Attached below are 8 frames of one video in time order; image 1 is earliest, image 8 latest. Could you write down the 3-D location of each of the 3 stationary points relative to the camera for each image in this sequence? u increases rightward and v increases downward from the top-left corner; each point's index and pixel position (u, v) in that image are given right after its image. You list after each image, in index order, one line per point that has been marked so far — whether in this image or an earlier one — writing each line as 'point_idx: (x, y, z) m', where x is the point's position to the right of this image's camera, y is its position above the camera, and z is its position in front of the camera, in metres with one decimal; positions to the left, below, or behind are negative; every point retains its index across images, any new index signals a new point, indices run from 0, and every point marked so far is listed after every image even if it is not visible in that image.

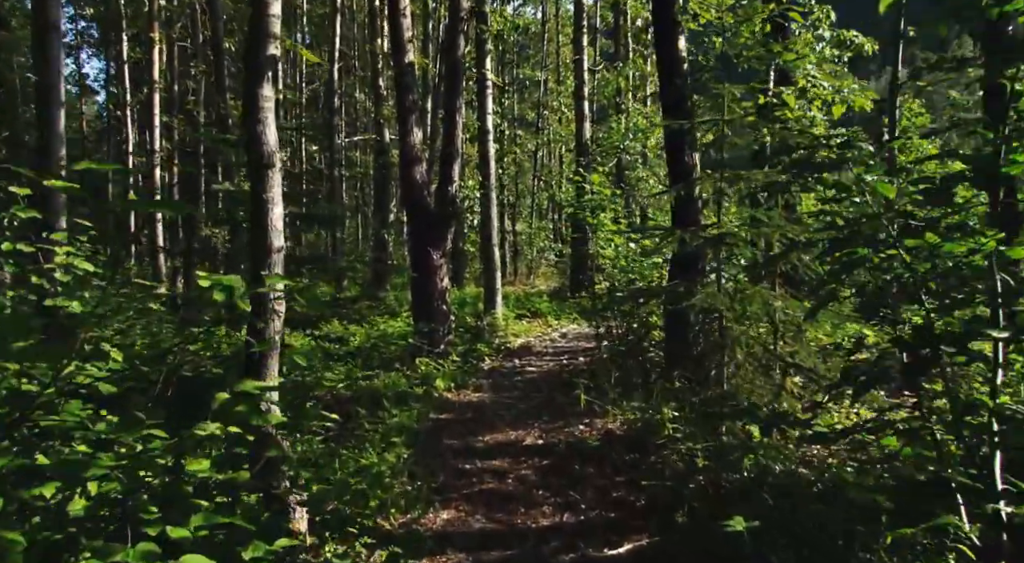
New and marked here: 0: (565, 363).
0: (+0.8, -1.2, +14.9) m
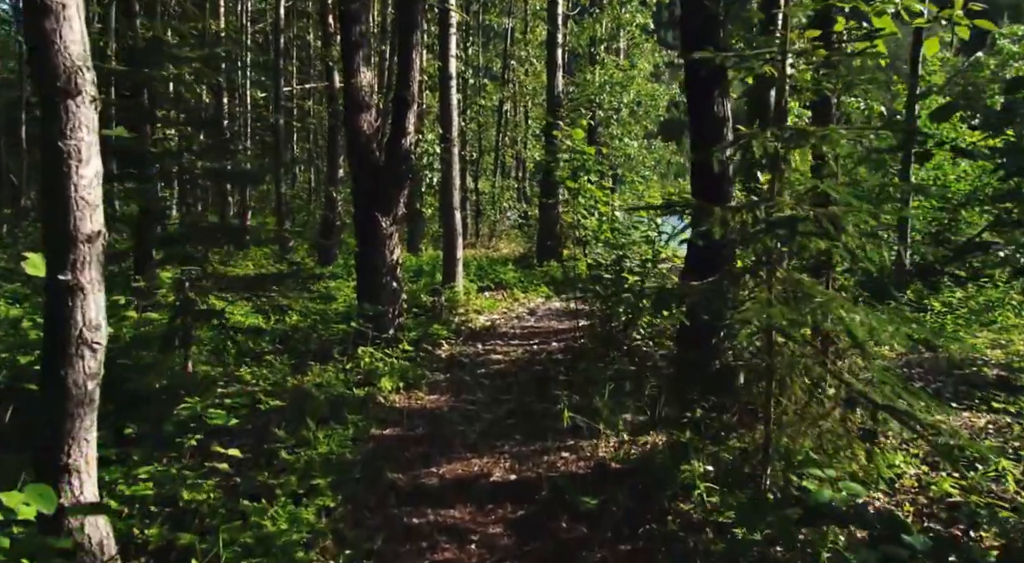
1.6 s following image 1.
0: (+0.3, -0.9, +12.8) m
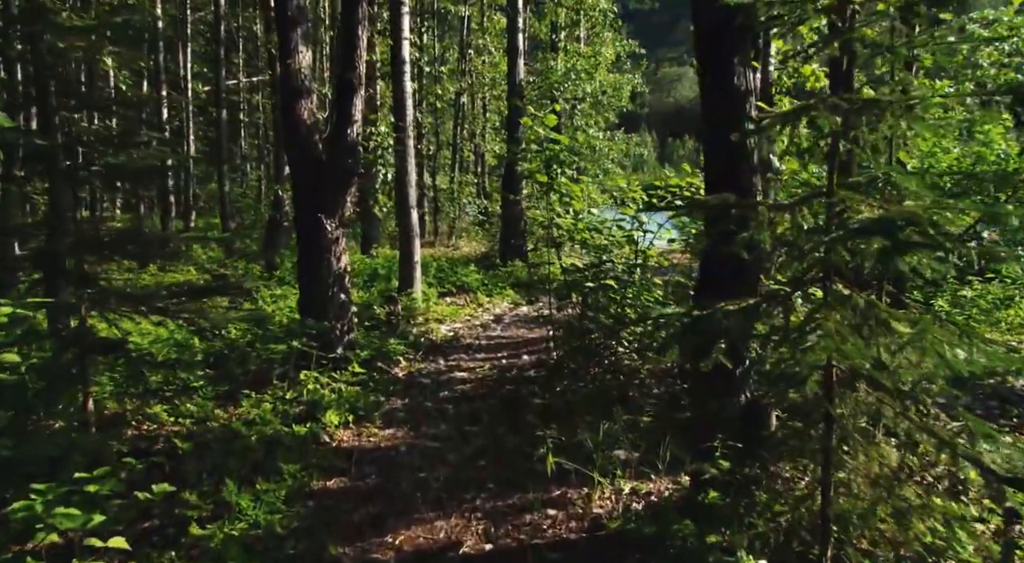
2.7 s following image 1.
0: (-0.1, -0.9, +11.4) m
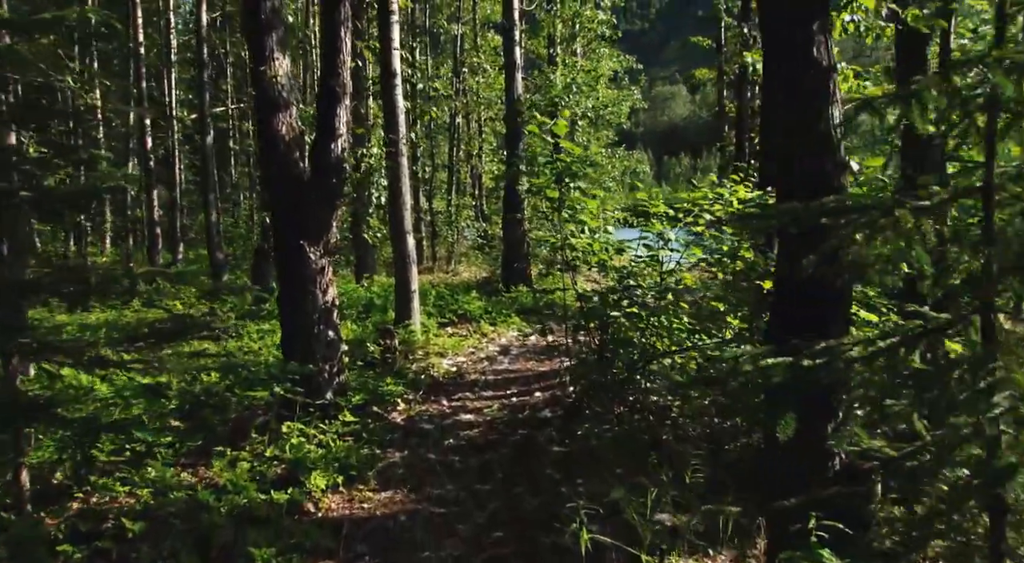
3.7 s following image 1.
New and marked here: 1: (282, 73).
0: (+0.1, -1.2, +10.2) m
1: (-2.0, +1.8, +9.0) m
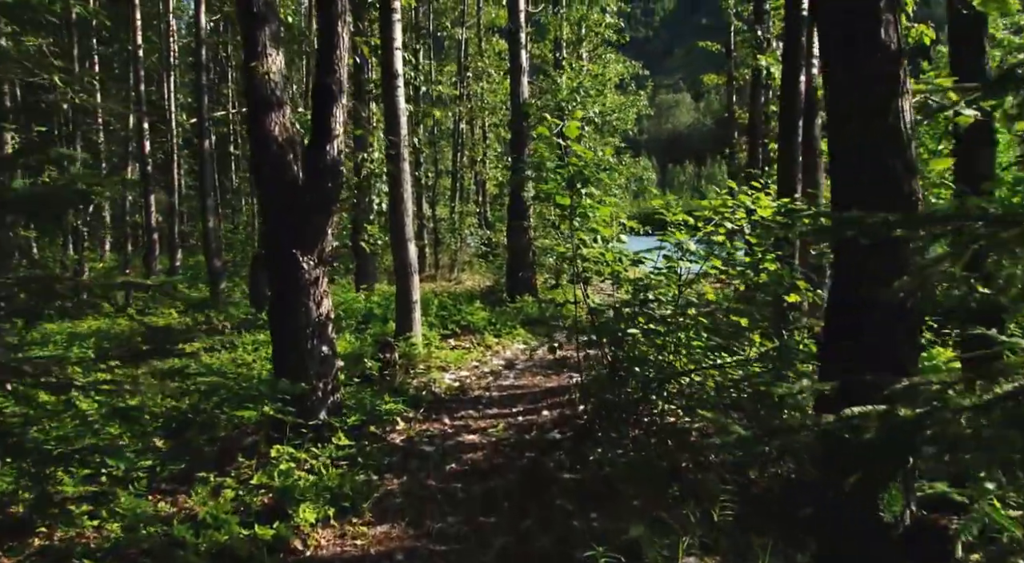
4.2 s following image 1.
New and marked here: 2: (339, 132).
0: (+0.1, -1.3, +9.6) m
1: (-1.9, +1.7, +8.4) m
2: (-1.4, +1.2, +8.5) m
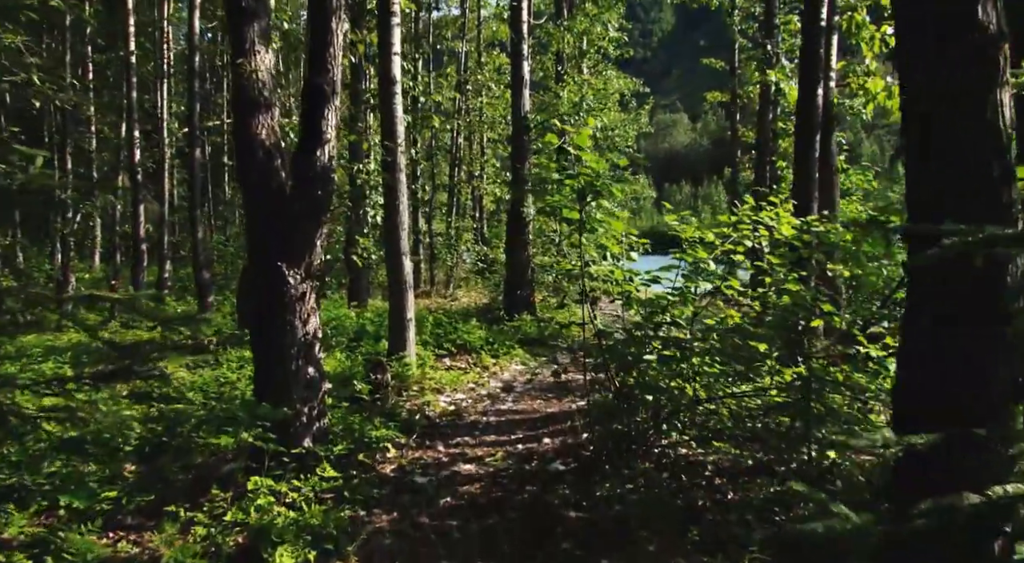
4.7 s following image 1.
0: (+0.1, -1.5, +8.9) m
1: (-1.9, +1.6, +7.8) m
2: (-1.4, +1.1, +7.8) m
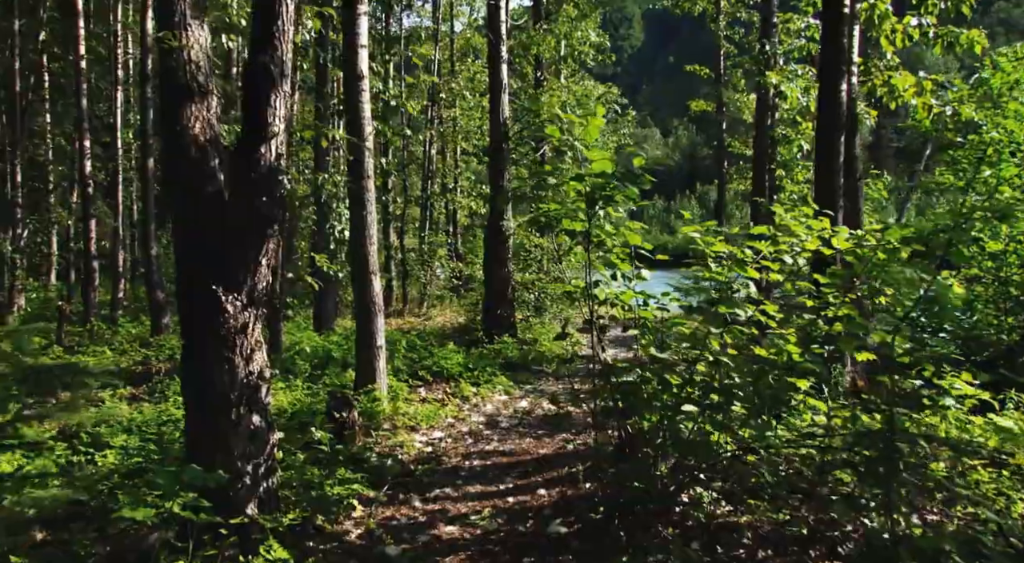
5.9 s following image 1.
0: (0.0, -1.7, +7.5) m
1: (-2.0, +1.5, +6.4) m
2: (-1.4, +0.9, +6.4) m
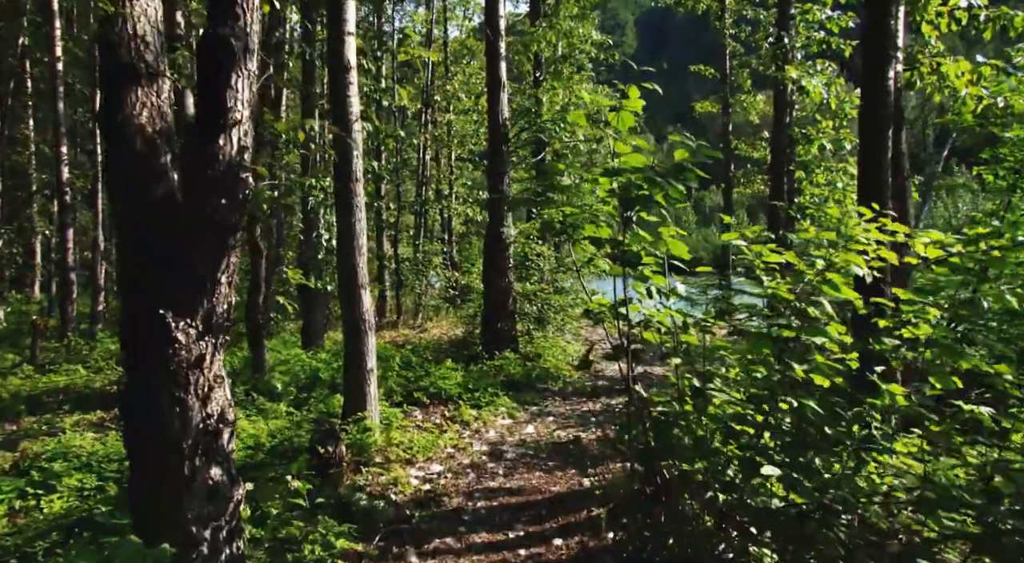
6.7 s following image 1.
0: (+0.1, -1.8, +6.4) m
1: (-1.9, +1.3, +5.3) m
2: (-1.4, +0.8, +5.3) m
